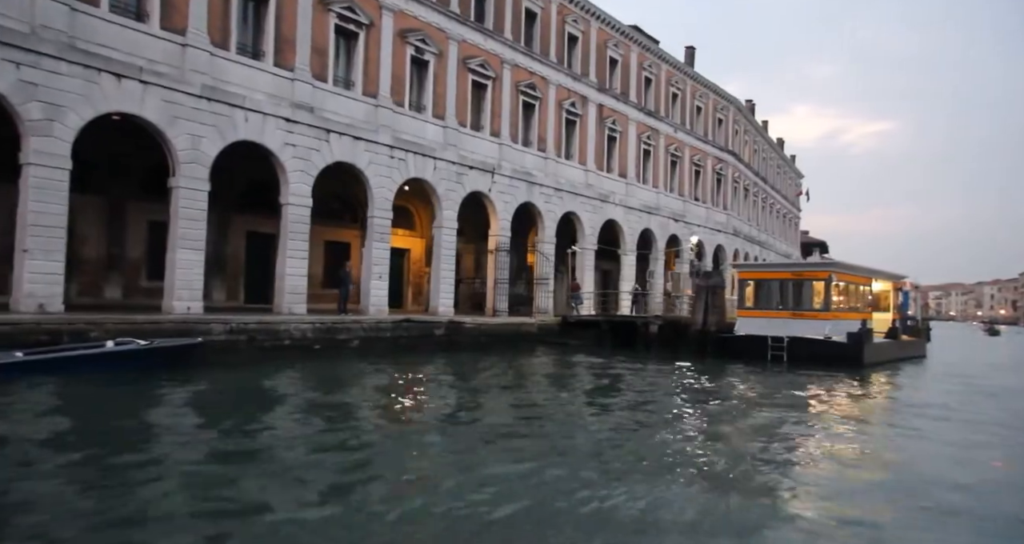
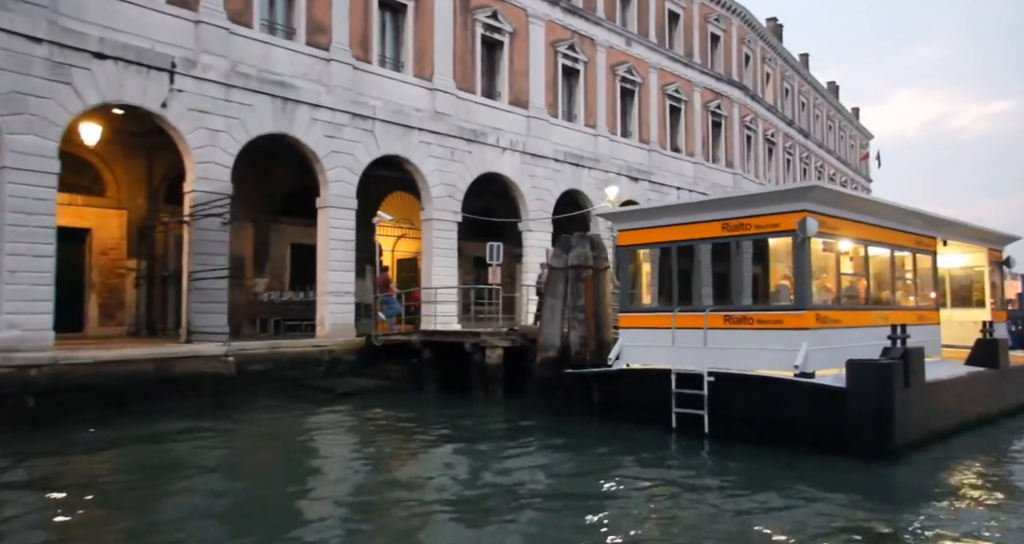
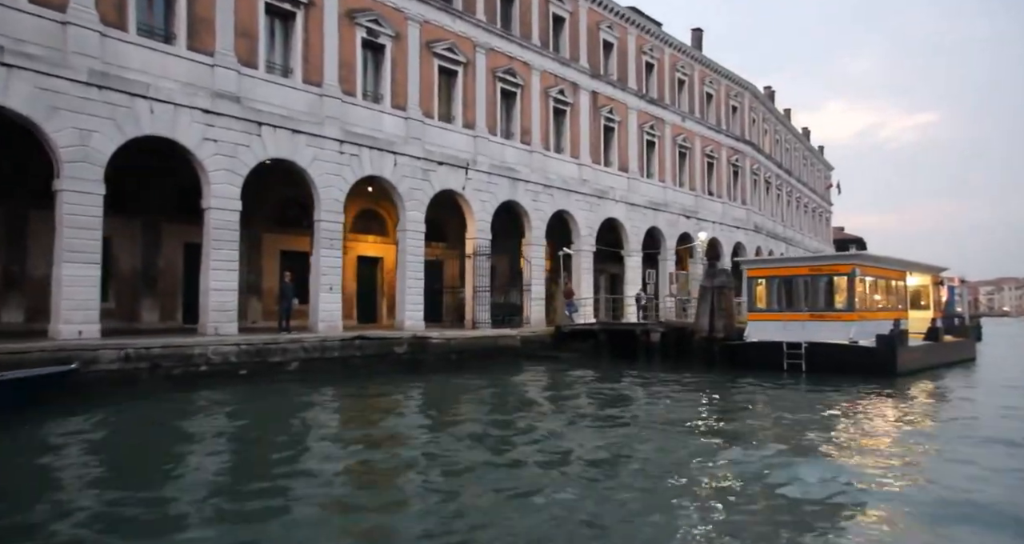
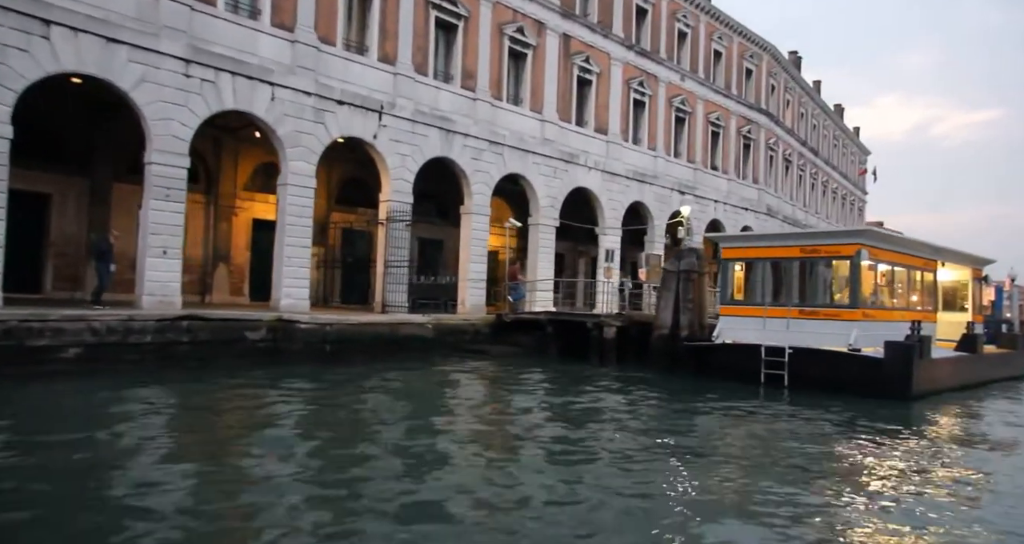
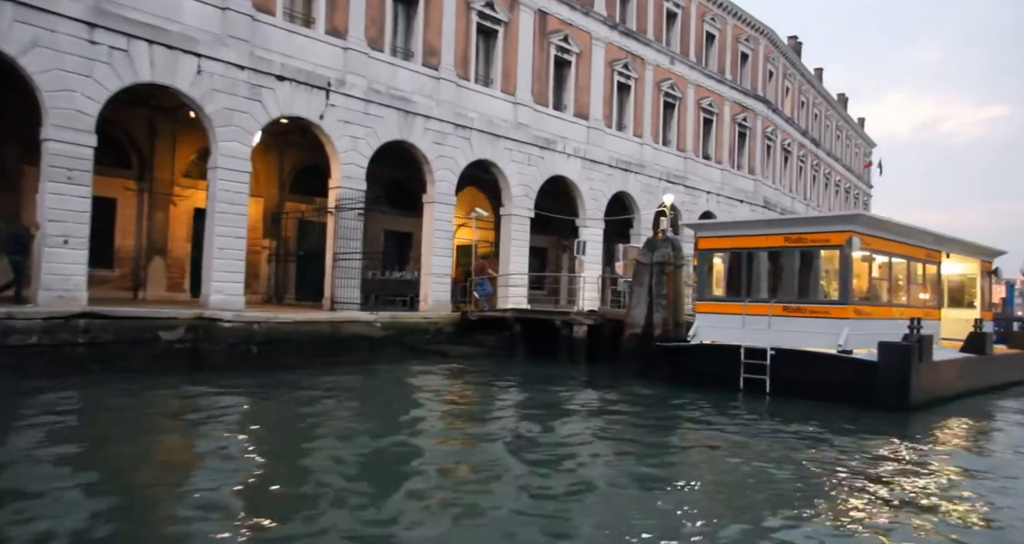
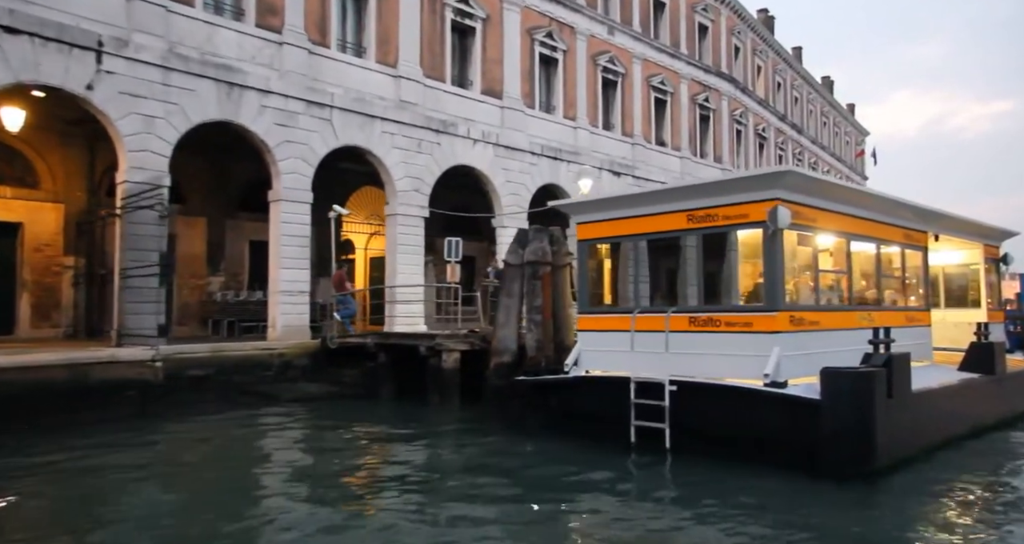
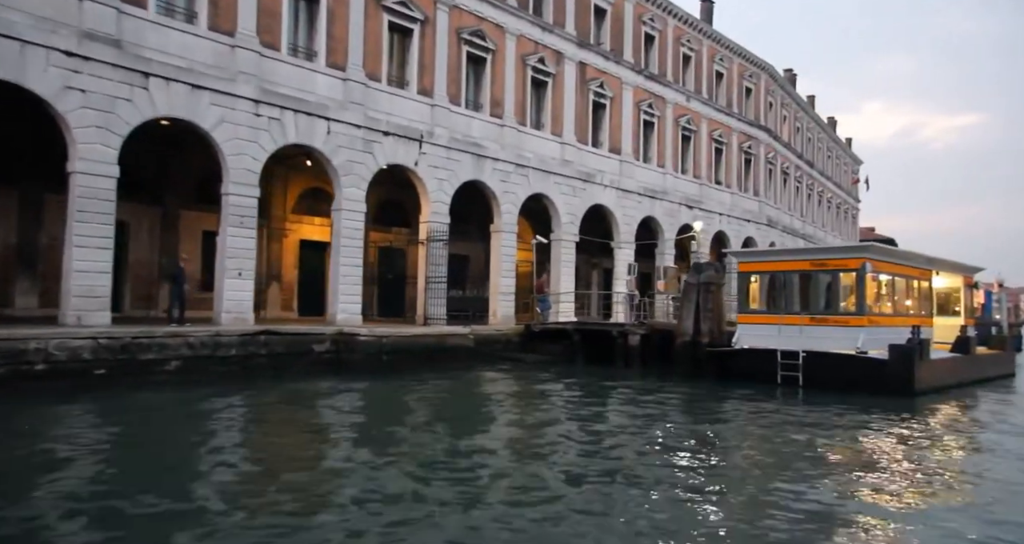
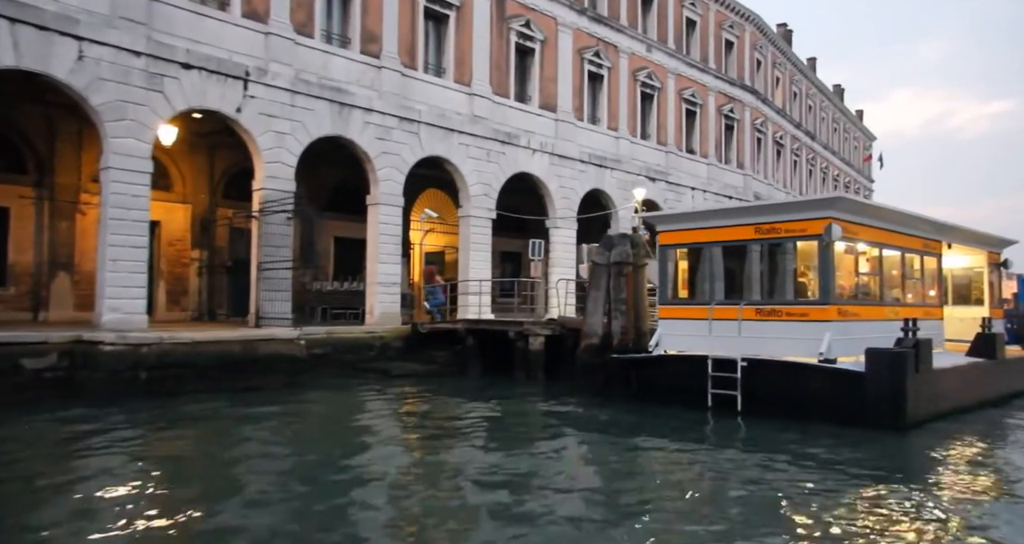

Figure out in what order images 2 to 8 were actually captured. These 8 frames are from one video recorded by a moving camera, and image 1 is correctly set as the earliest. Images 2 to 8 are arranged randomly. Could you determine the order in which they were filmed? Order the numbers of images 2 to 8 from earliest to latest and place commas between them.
3, 7, 4, 5, 8, 2, 6
